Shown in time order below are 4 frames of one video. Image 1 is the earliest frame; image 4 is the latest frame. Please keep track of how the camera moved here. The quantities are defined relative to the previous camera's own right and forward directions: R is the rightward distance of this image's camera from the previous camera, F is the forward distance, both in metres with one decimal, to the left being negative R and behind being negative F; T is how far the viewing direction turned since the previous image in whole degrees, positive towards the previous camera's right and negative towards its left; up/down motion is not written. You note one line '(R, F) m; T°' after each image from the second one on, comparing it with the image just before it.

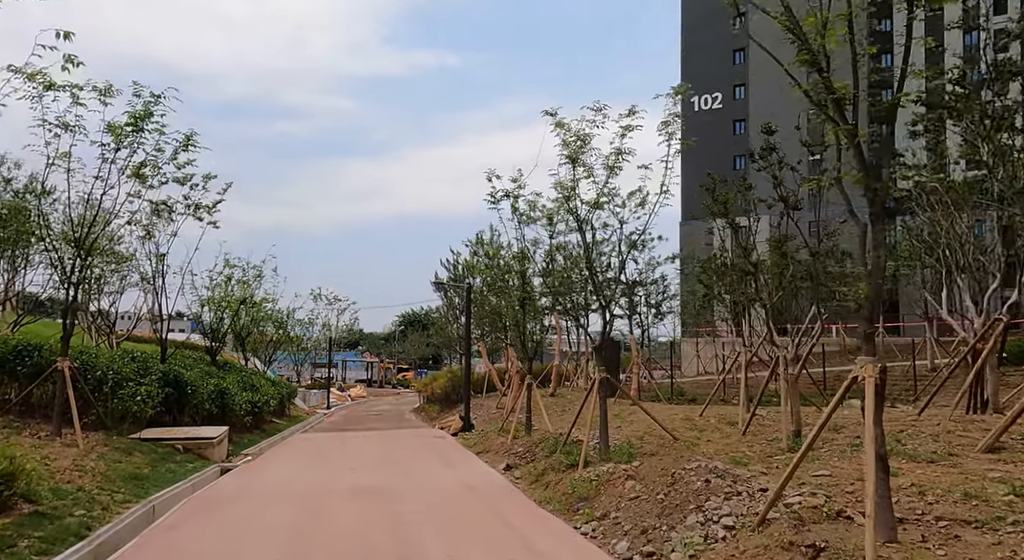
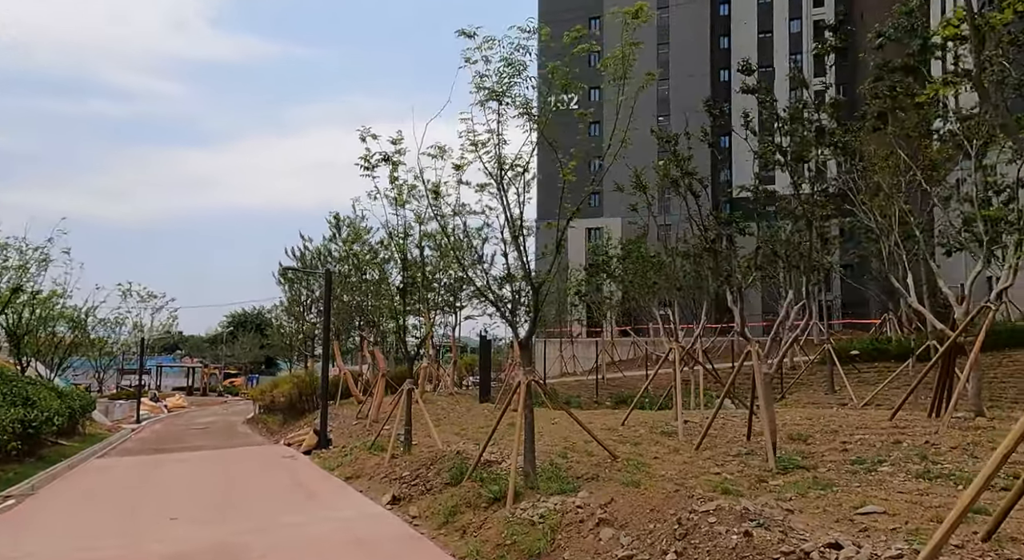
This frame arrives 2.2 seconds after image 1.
(-0.6, +2.5) m; +11°
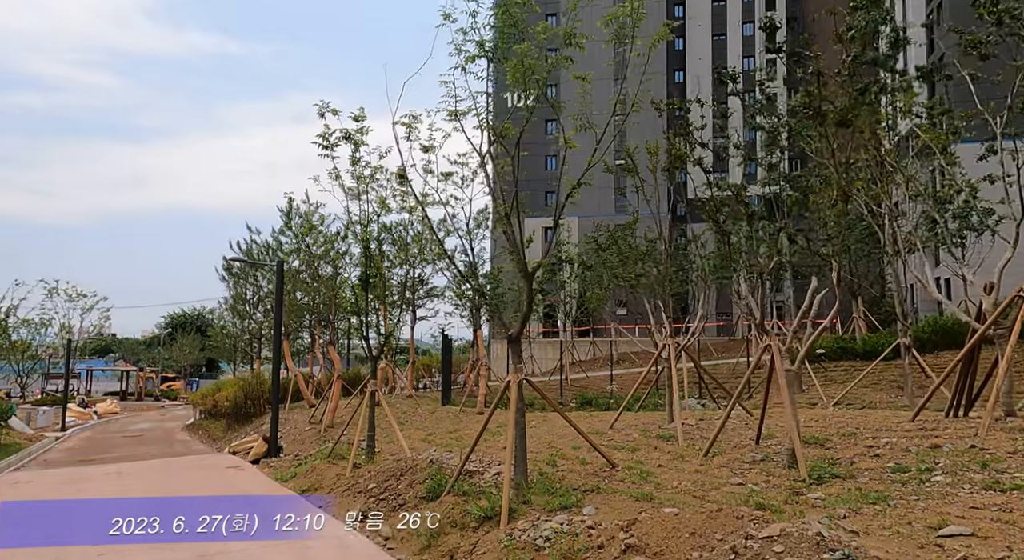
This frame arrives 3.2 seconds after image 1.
(-0.3, +1.0) m; +4°
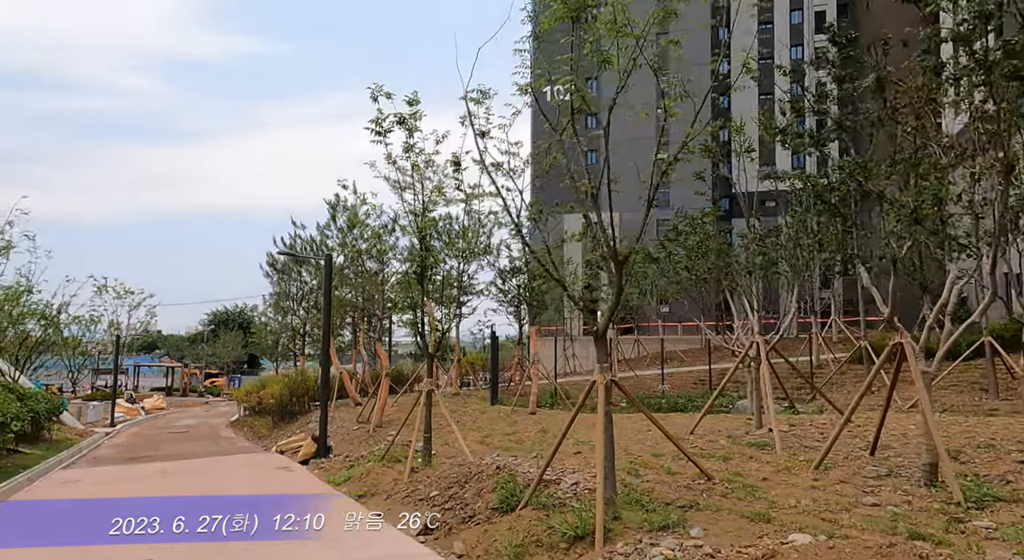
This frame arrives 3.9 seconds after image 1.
(-0.4, +0.8) m; -3°
